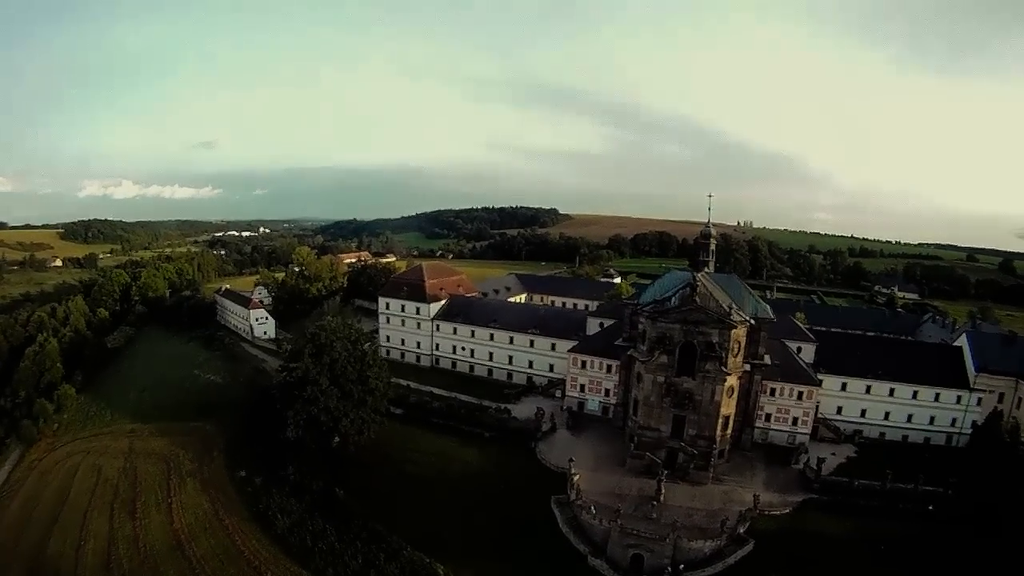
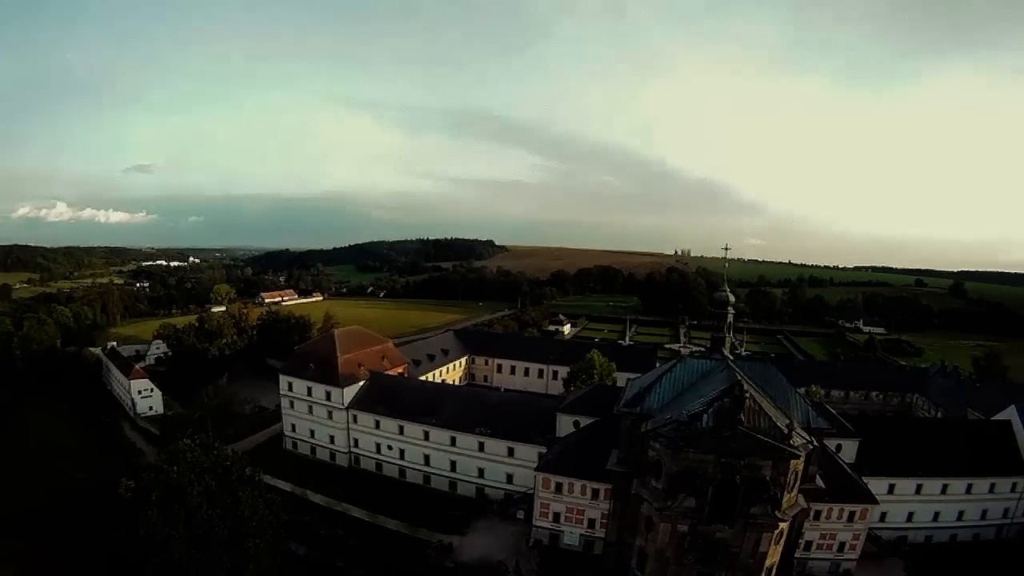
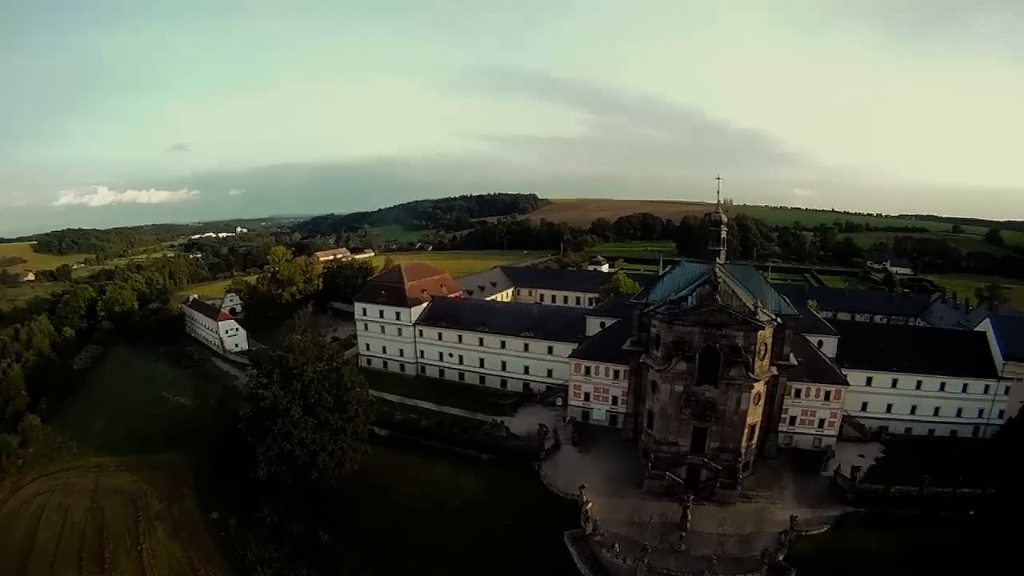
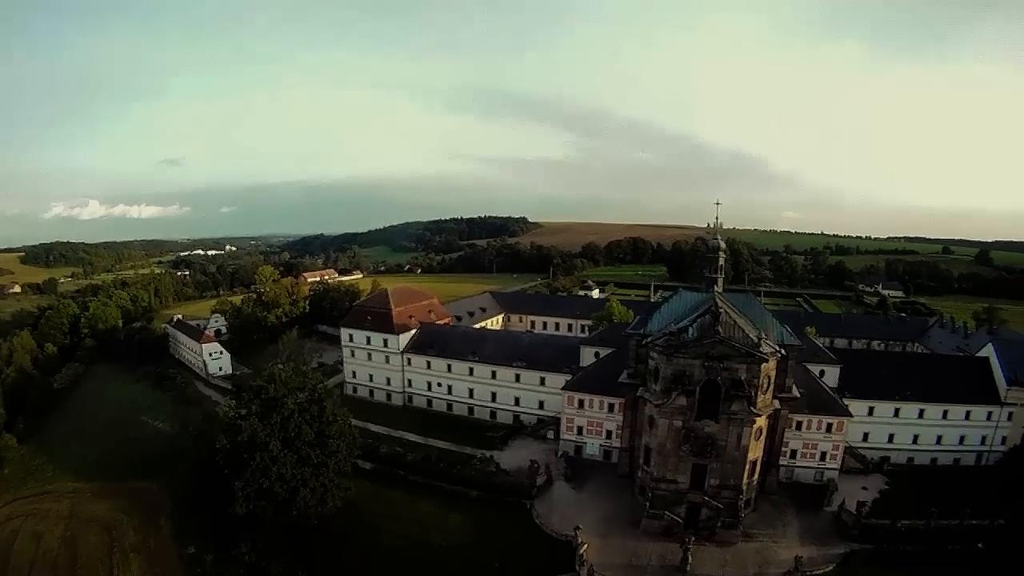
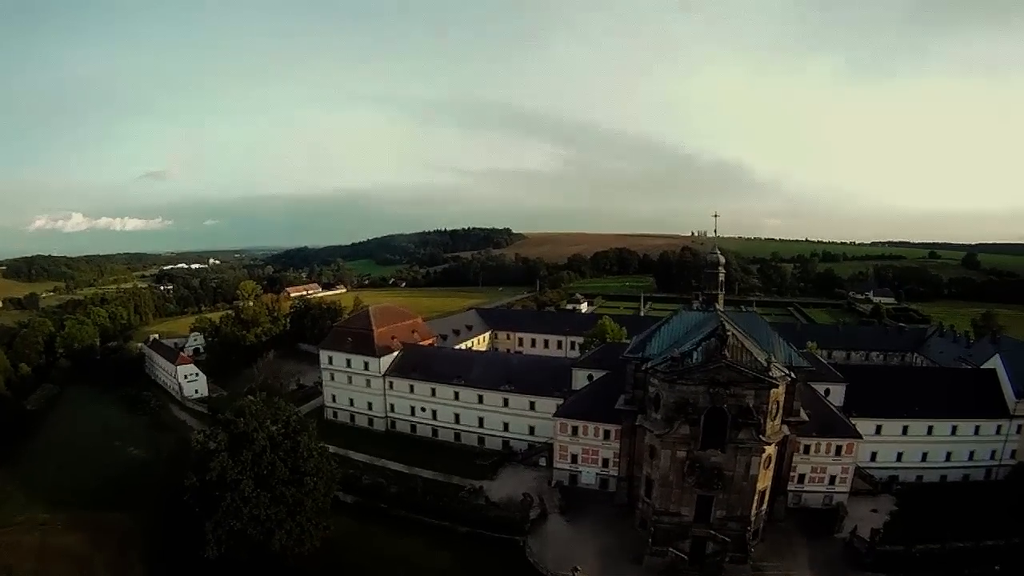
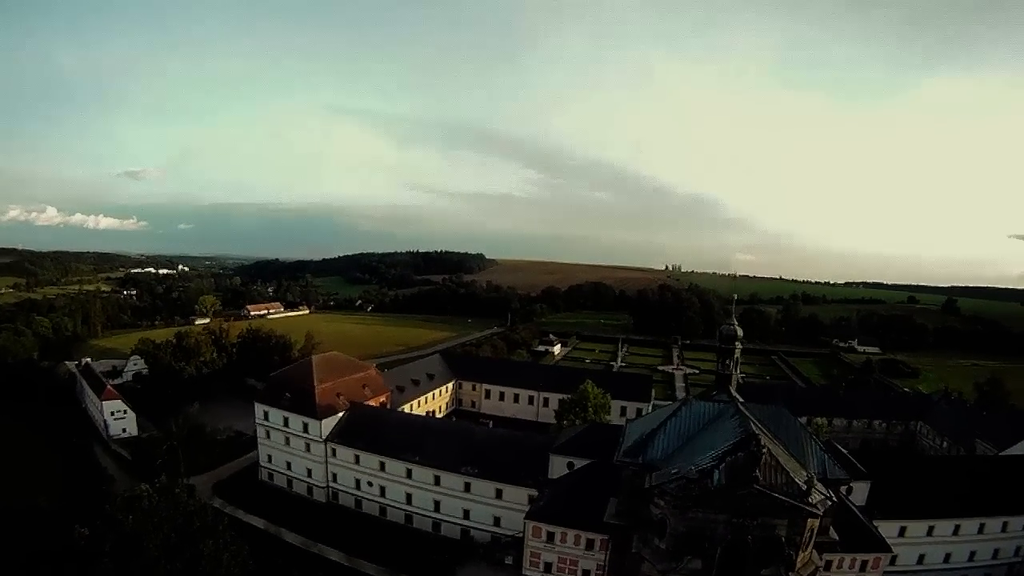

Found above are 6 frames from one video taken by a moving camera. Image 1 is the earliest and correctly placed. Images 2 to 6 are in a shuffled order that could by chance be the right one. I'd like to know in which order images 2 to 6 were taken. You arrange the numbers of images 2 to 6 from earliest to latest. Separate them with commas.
3, 4, 5, 2, 6
